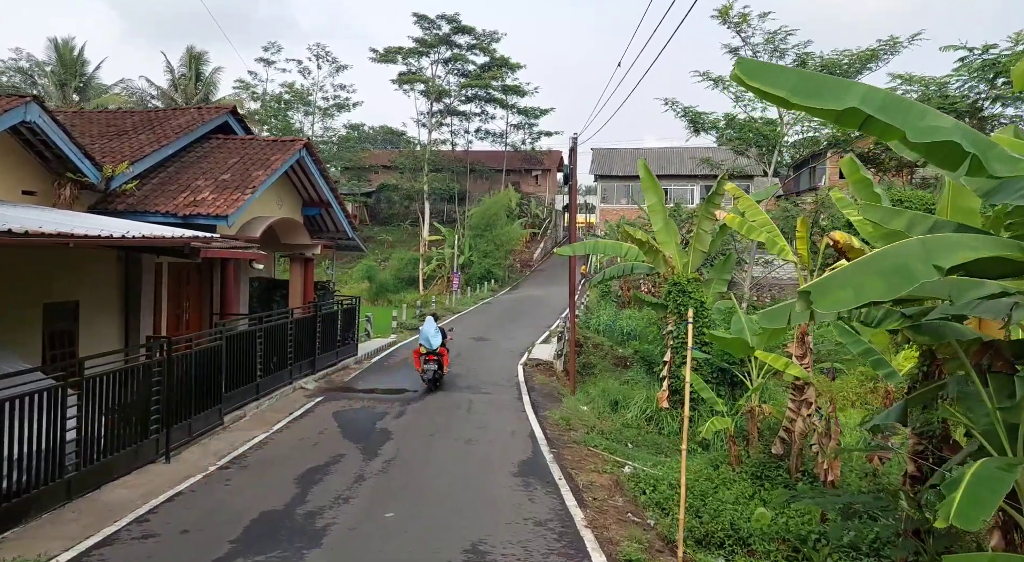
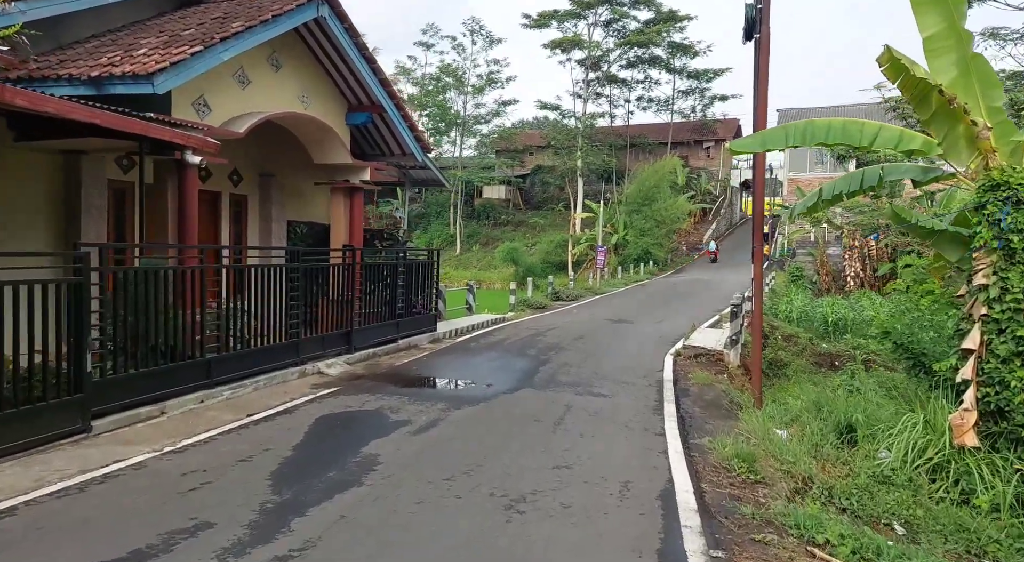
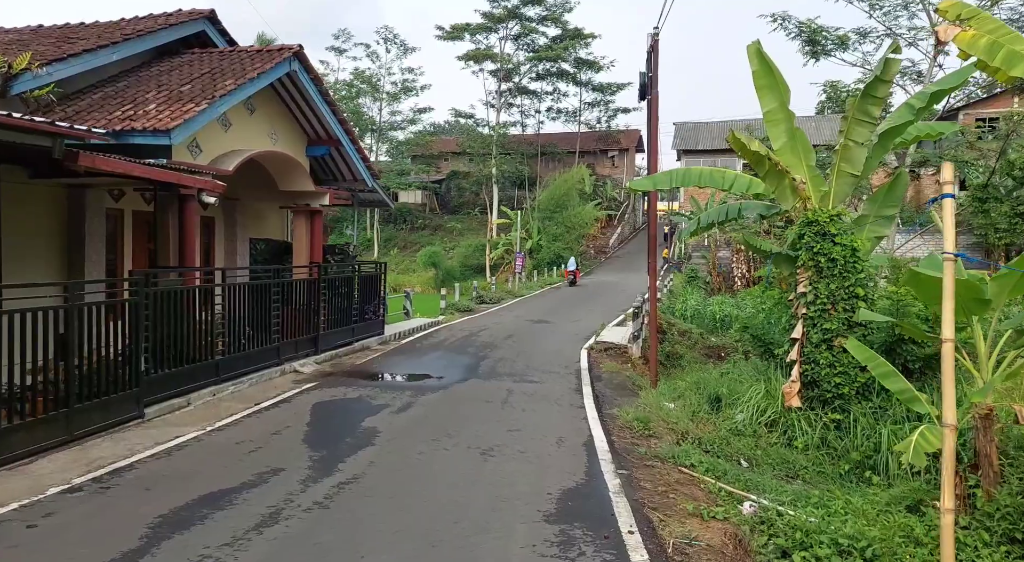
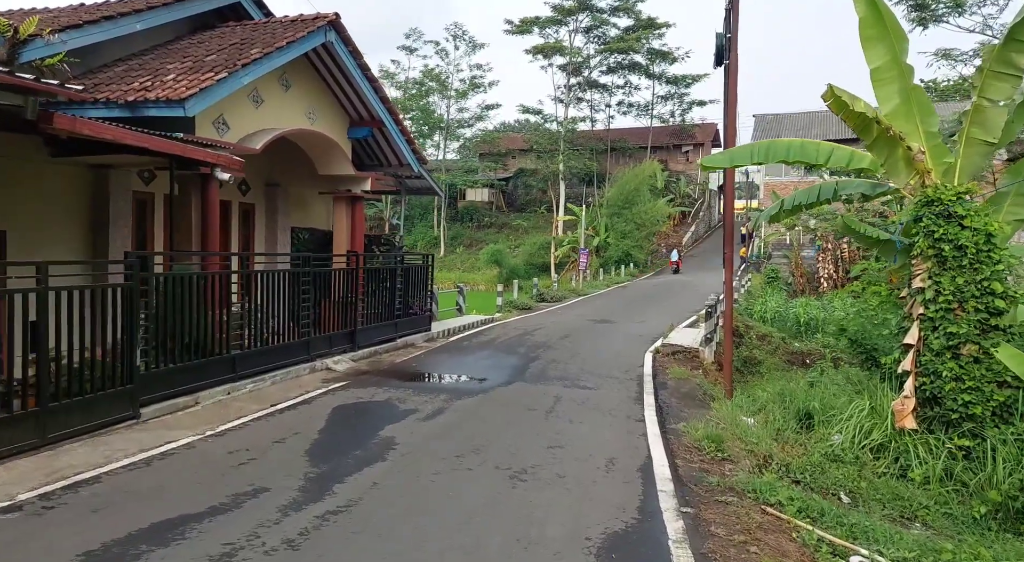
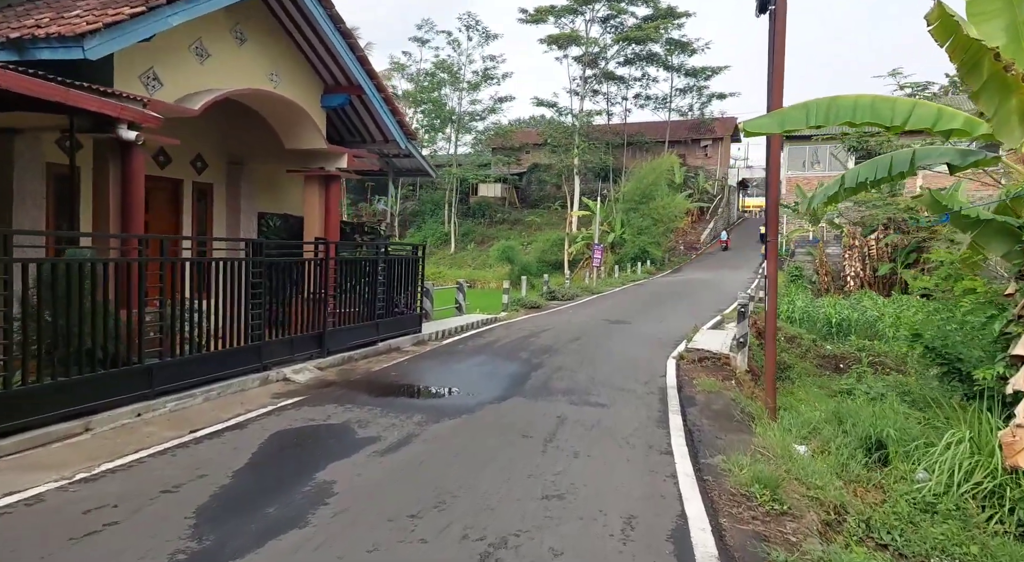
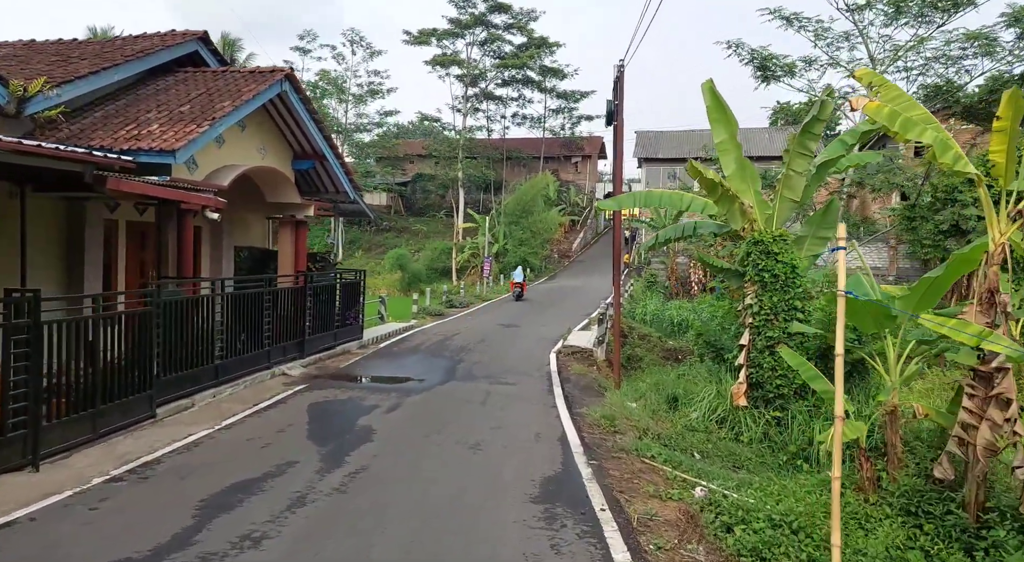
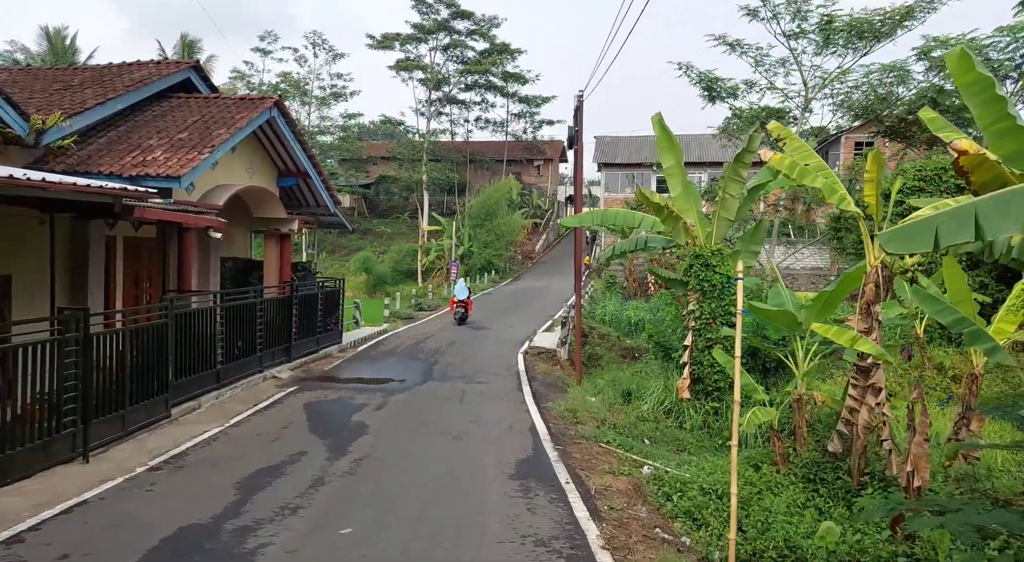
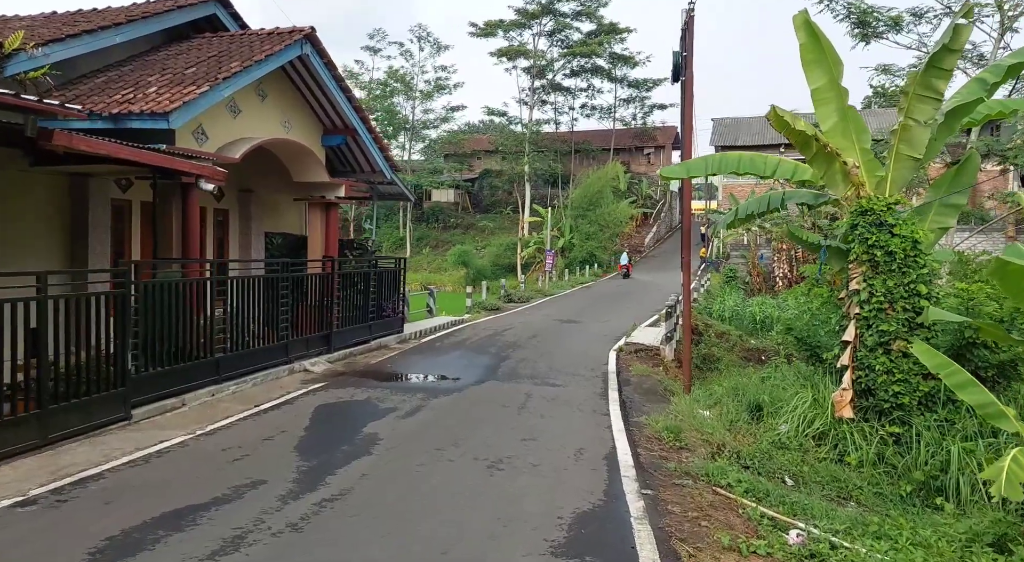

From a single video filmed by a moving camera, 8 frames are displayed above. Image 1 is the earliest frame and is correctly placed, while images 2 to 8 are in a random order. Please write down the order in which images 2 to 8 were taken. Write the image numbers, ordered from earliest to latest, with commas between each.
7, 6, 3, 8, 4, 2, 5
